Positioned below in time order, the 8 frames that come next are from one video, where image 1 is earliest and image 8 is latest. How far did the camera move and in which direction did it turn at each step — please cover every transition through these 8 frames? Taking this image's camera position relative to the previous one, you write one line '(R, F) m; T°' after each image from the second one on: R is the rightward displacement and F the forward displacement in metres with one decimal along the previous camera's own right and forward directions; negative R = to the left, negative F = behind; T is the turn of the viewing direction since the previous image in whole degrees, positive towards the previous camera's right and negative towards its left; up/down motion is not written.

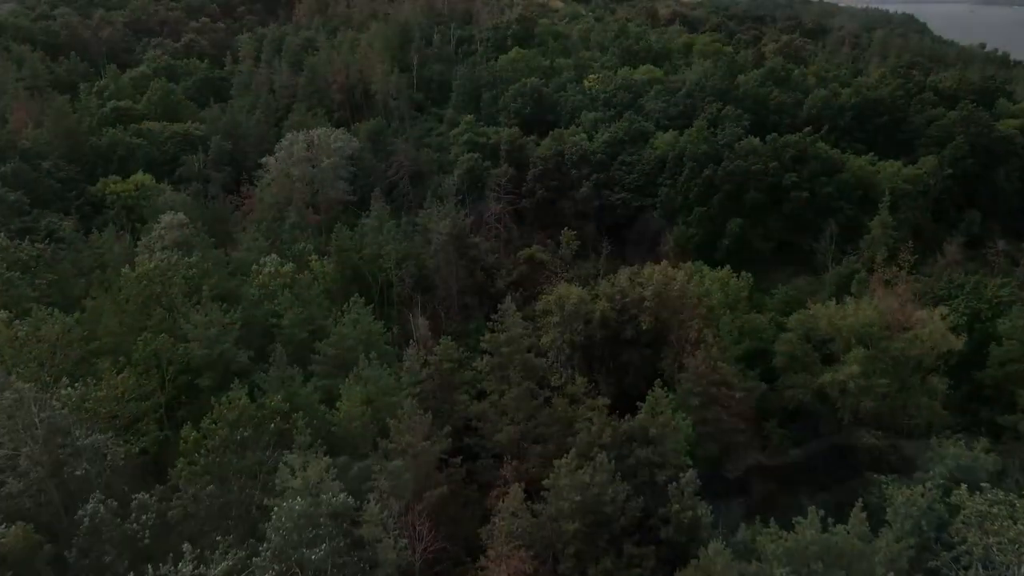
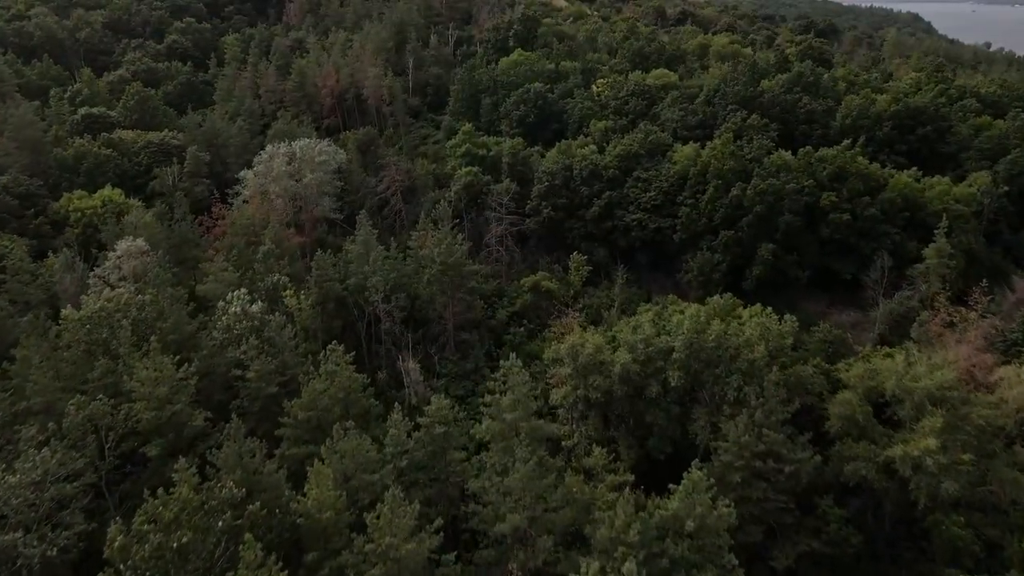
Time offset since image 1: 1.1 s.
(-0.2, +4.9) m; 0°
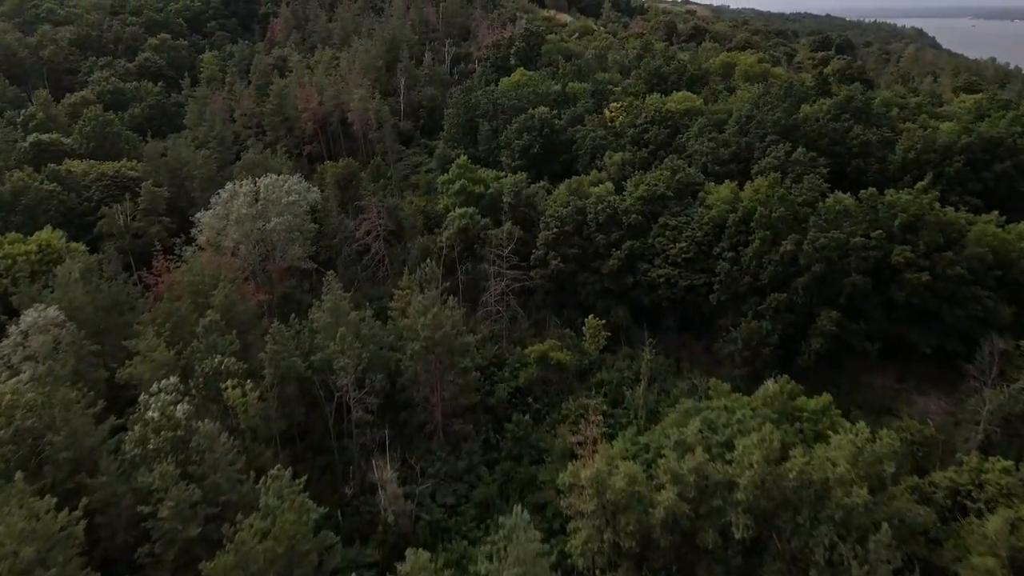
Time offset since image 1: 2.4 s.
(-0.1, +7.2) m; 0°
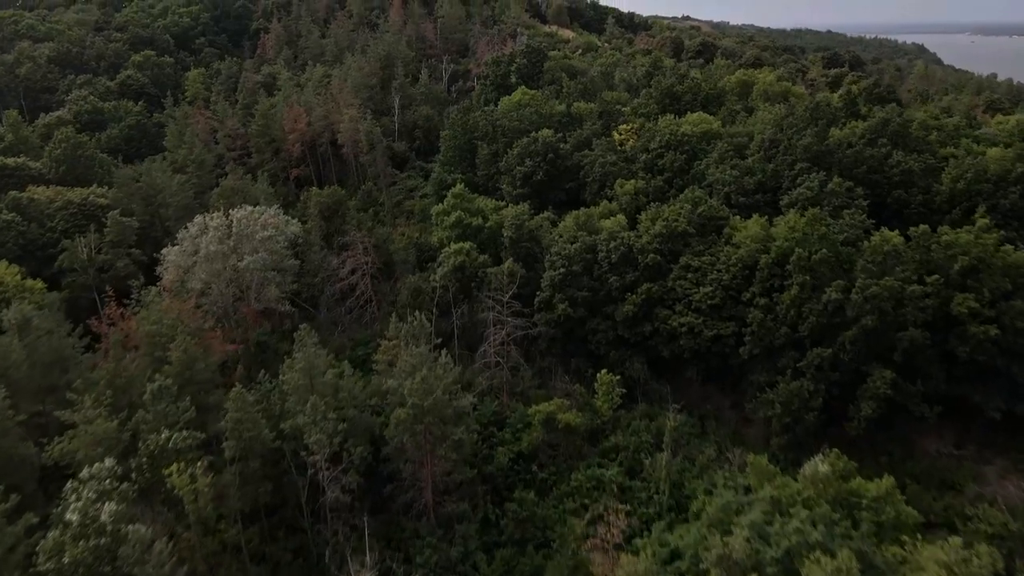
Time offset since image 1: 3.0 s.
(-0.1, +4.3) m; 0°
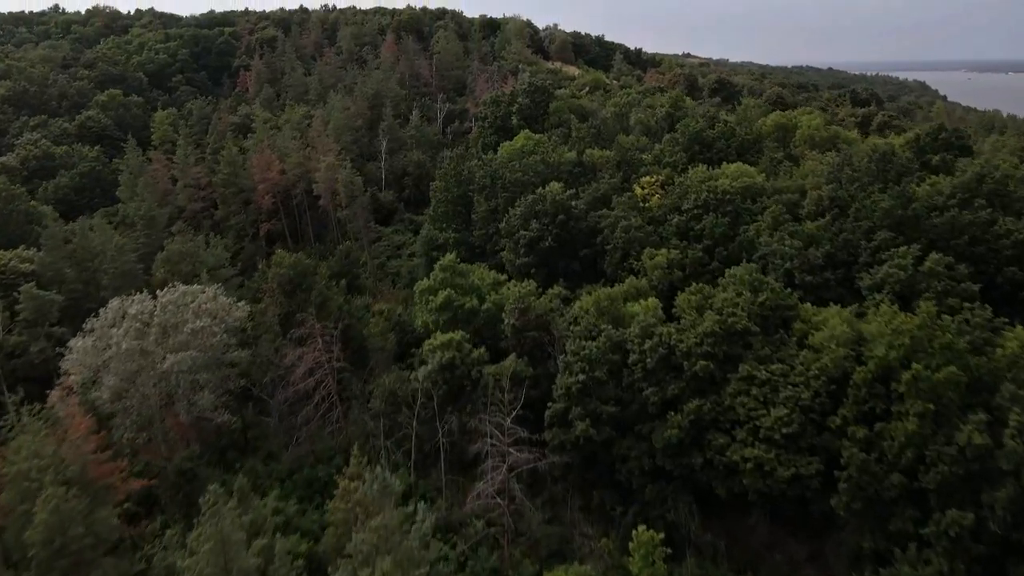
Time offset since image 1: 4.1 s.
(-0.1, +8.0) m; 0°
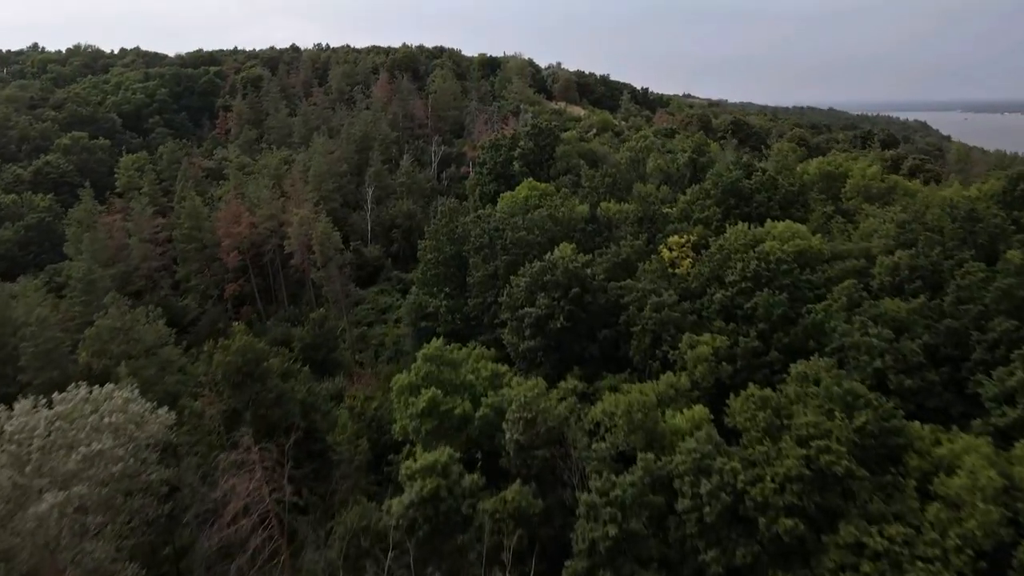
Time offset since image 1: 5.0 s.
(-0.1, +6.9) m; 0°
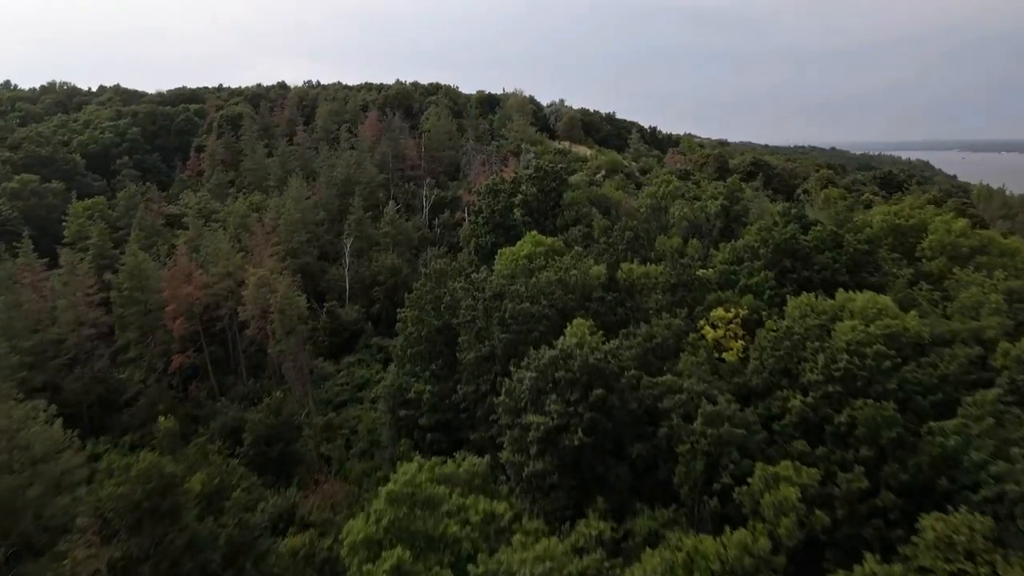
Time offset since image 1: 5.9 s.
(0.0, +7.4) m; 0°
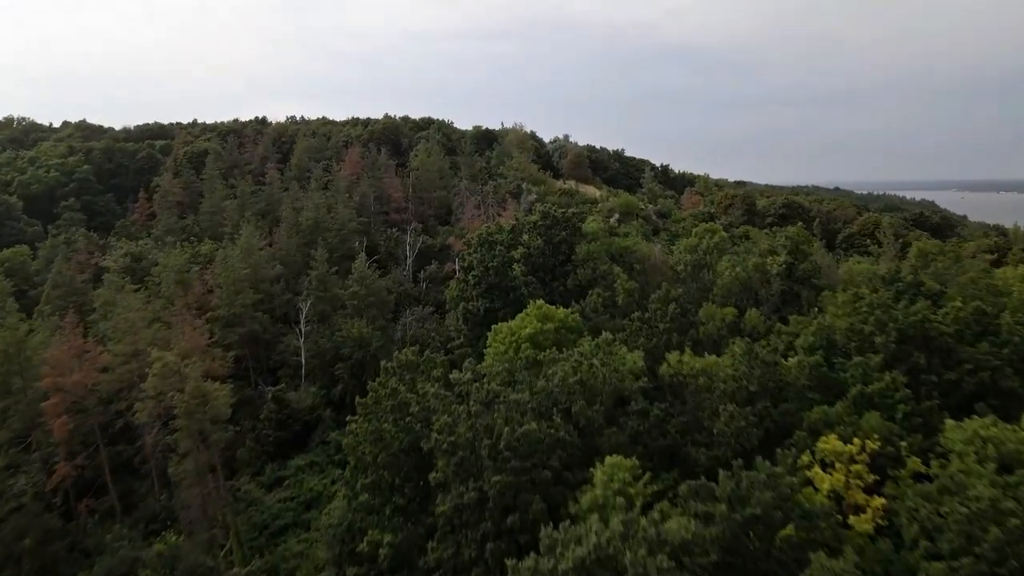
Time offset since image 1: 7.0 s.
(+0.1, +9.6) m; 0°
